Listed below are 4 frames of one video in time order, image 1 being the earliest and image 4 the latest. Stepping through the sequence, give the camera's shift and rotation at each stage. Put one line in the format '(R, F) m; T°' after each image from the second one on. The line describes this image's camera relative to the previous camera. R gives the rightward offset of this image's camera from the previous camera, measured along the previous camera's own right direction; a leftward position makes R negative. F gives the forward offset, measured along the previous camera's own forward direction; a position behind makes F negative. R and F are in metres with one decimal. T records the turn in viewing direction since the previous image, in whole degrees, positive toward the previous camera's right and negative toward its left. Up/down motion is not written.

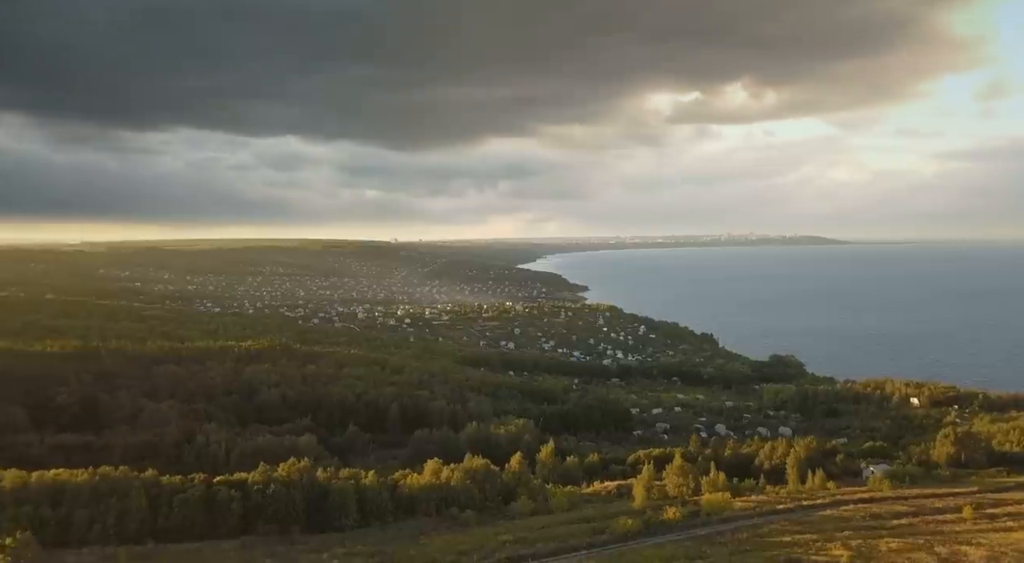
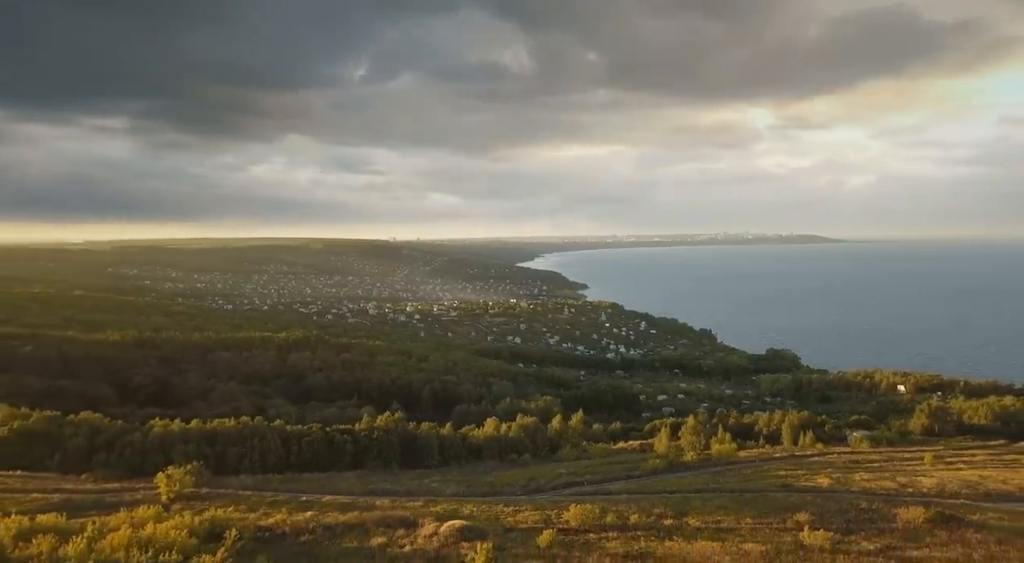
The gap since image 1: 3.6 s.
(-1.7, -5.5) m; 0°
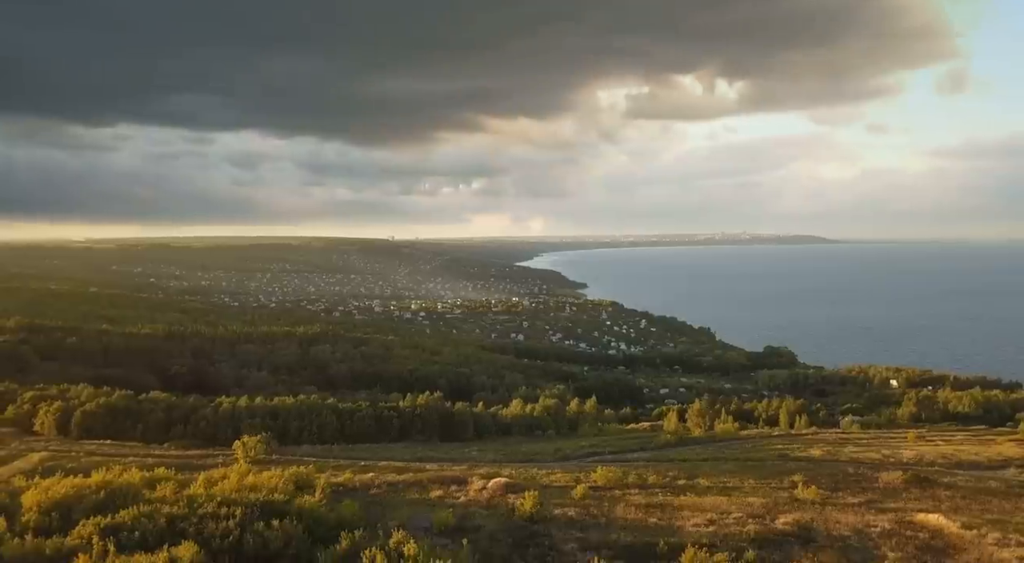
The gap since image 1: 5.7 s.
(-1.1, -3.2) m; 0°
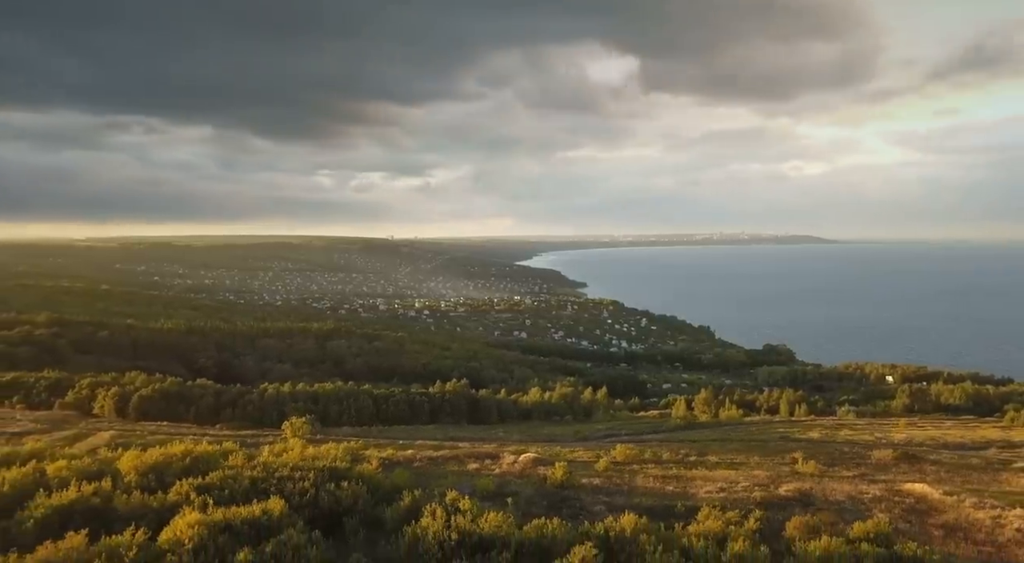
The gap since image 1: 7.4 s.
(-0.9, -2.4) m; 0°
